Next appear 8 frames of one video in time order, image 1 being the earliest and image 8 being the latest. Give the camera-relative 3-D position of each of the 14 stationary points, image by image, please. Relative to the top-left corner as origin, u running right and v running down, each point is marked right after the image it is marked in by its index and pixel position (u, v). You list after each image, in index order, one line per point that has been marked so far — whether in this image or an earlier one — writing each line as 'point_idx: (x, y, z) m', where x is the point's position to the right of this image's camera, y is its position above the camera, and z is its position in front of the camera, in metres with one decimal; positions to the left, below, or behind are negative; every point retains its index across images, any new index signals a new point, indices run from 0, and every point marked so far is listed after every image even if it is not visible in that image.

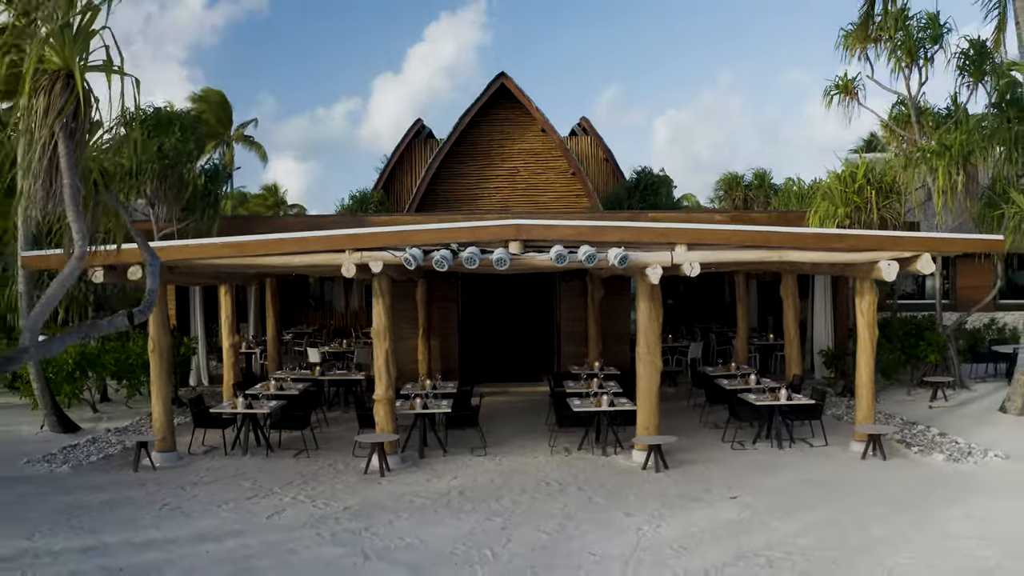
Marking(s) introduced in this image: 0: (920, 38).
0: (+8.1, +5.0, +12.5) m
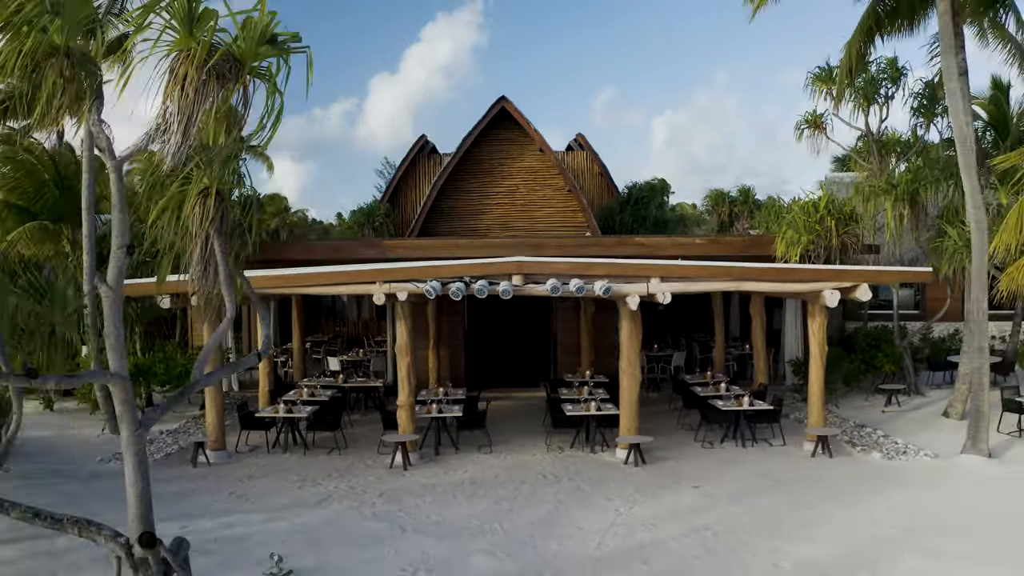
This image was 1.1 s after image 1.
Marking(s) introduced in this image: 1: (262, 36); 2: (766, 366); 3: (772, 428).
0: (+8.1, +4.6, +14.0) m
1: (-1.6, +1.6, +4.1) m
2: (+4.9, -1.5, +12.3) m
3: (+4.4, -2.4, +10.8) m
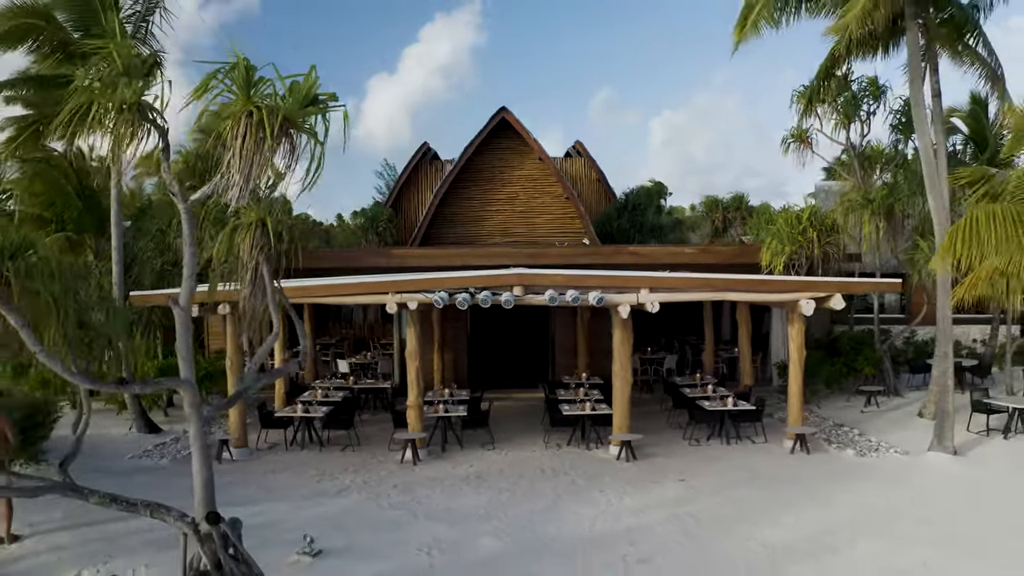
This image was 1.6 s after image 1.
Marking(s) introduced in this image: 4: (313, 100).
0: (+8.1, +4.5, +14.8) m
1: (-1.6, +1.4, +4.9) m
2: (+4.9, -1.7, +13.1) m
3: (+4.5, -2.5, +11.6) m
4: (-1.5, +1.4, +4.9) m
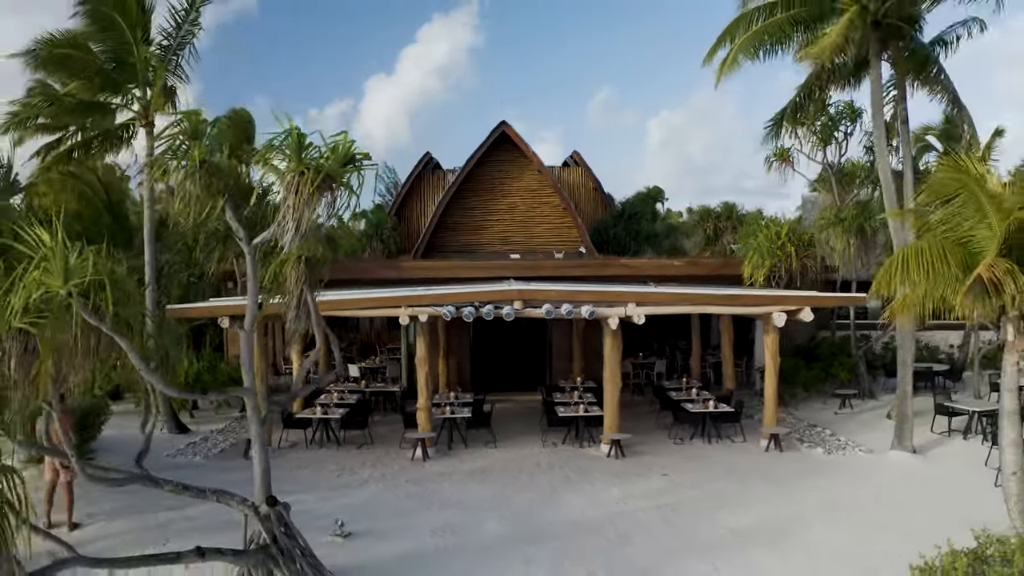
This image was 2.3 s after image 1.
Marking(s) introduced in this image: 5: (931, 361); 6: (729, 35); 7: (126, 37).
0: (+8.2, +4.2, +15.9) m
1: (-1.6, +1.2, +5.9) m
2: (+4.9, -1.9, +14.2) m
3: (+4.5, -2.8, +12.7) m
4: (-1.5, +1.2, +6.0) m
5: (+12.3, -2.1, +18.5) m
6: (+4.1, +4.8, +12.0) m
7: (-7.8, +5.0, +12.6) m
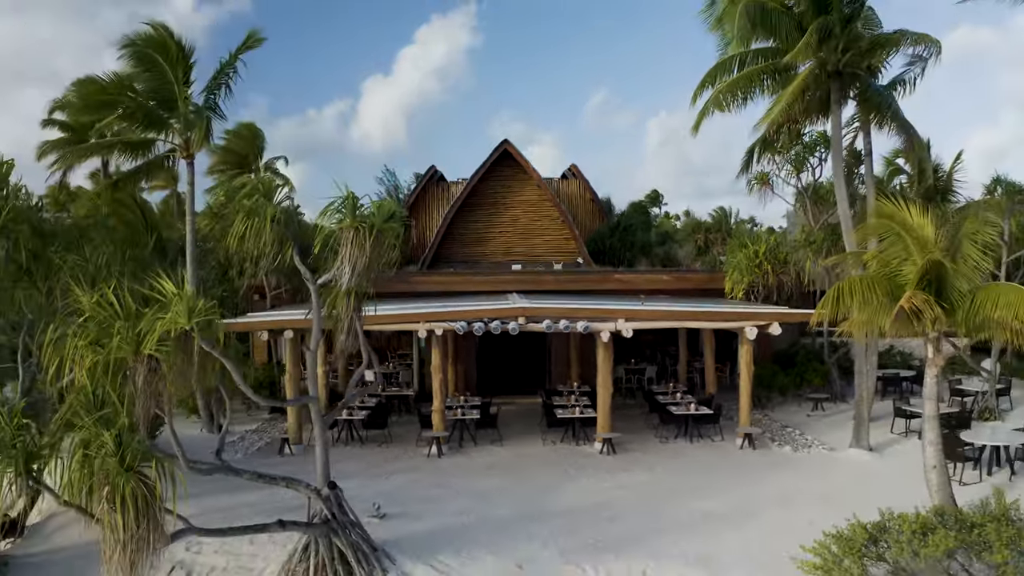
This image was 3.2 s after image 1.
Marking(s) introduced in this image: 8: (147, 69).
0: (+8.2, +3.8, +17.4) m
1: (-1.5, +0.9, +7.4) m
2: (+5.0, -2.3, +15.7) m
3: (+4.5, -3.1, +14.2) m
4: (-1.4, +0.9, +7.5) m
5: (+12.3, -2.5, +20.1) m
6: (+4.2, +4.4, +13.5) m
7: (-7.7, +4.7, +14.1) m
8: (-8.1, +4.8, +14.1) m
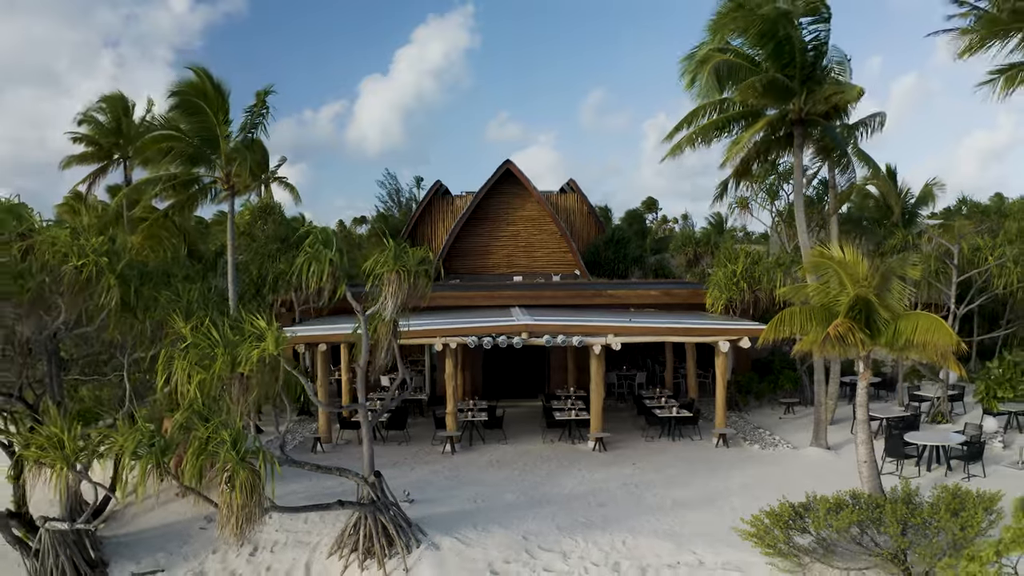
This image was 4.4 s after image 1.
0: (+8.3, +3.4, +19.3) m
1: (-1.4, +0.5, +9.3) m
2: (+5.1, -2.7, +17.6) m
3: (+4.6, -3.6, +16.1) m
4: (-1.3, +0.5, +9.4) m
5: (+12.4, -2.9, +22.0) m
6: (+4.3, +4.0, +15.4) m
7: (-7.6, +4.2, +16.0) m
8: (-8.0, +4.4, +16.0) m
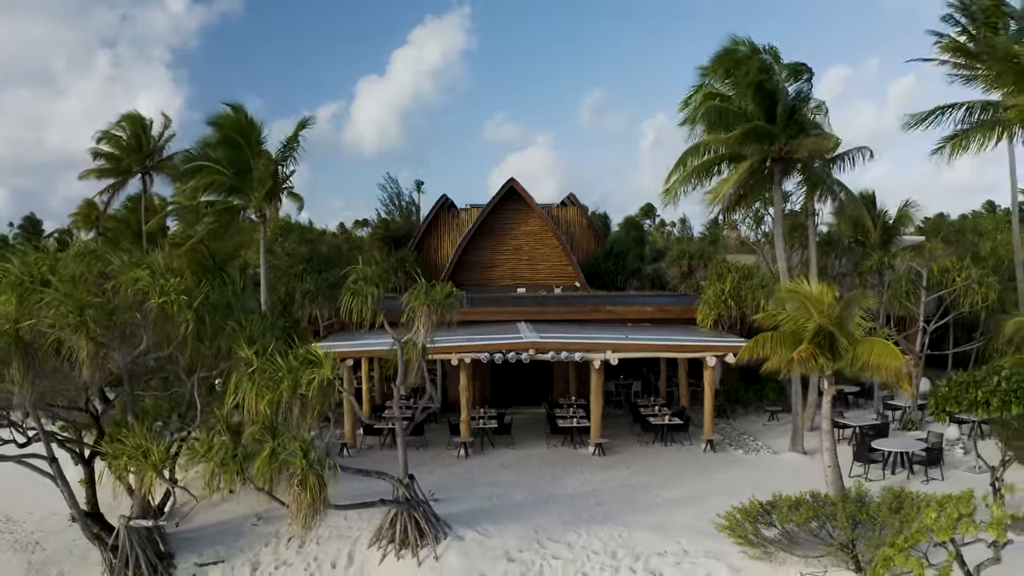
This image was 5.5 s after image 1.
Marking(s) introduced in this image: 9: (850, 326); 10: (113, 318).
0: (+8.5, +2.9, +20.9) m
1: (-1.1, -0.1, +10.9) m
2: (+5.3, -3.2, +19.2) m
3: (+4.8, -4.1, +17.7) m
4: (-1.1, -0.1, +11.0) m
5: (+12.6, -3.5, +23.6) m
6: (+4.5, +3.4, +17.0) m
7: (-7.4, +3.7, +17.6) m
8: (-7.8, +3.9, +17.5) m
9: (+6.3, -0.7, +11.9) m
10: (-6.3, -0.5, +10.0) m
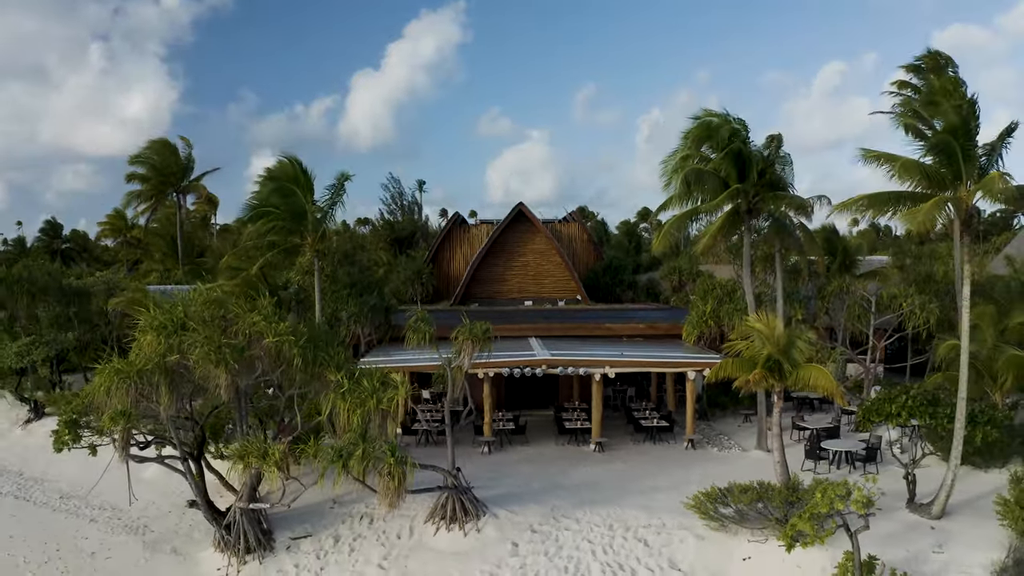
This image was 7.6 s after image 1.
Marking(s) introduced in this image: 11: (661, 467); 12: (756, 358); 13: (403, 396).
0: (+9.0, +2.1, +24.3) m
1: (-0.6, -0.9, +14.3) m
2: (+5.8, -4.0, +22.6) m
3: (+5.3, -4.9, +21.2) m
4: (-0.6, -0.9, +14.4) m
5: (+13.0, -4.3, +27.1) m
6: (+5.0, +2.6, +20.4) m
7: (-6.9, +2.9, +20.9) m
8: (-7.3, +3.1, +20.9) m
9: (+6.8, -1.6, +15.4) m
10: (-5.8, -1.3, +13.4) m
11: (+4.3, -5.2, +18.0) m
12: (+5.9, -1.7, +15.4) m
13: (-2.3, -2.2, +13.0) m
